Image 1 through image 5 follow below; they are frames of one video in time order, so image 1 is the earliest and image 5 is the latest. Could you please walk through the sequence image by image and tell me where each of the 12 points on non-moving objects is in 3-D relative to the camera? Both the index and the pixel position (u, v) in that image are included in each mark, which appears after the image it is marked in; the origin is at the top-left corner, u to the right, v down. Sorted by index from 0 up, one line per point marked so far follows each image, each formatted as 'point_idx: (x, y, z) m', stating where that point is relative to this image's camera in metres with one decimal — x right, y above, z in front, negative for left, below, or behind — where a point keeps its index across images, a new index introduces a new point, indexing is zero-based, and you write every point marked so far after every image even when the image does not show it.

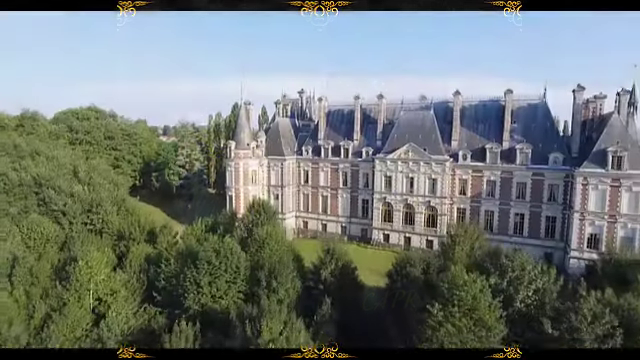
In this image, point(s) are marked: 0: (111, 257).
0: (-6.0, -2.3, +17.7) m
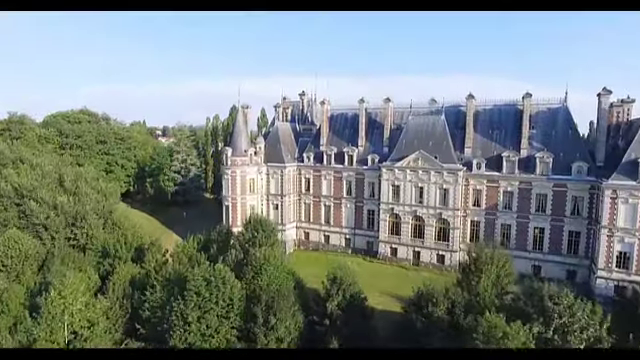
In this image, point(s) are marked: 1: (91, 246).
0: (-5.9, -2.6, +16.0) m
1: (-7.1, -2.0, +19.2) m
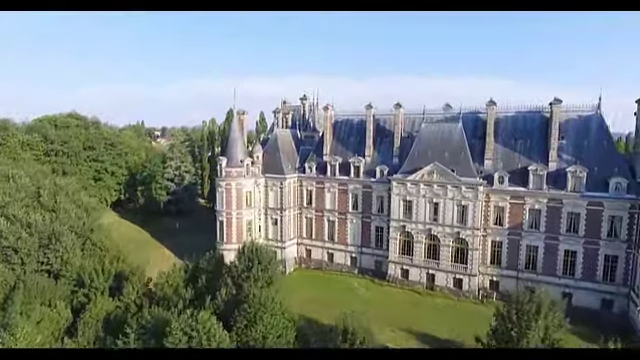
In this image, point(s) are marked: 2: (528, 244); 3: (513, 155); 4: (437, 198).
0: (-5.8, -3.1, +13.8) m
1: (-7.0, -2.5, +17.0) m
2: (+6.3, -1.9, +18.6) m
3: (+6.0, +0.8, +19.3) m
4: (+3.8, -0.6, +19.8) m
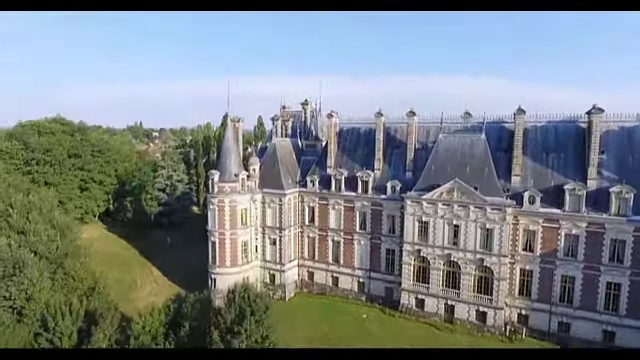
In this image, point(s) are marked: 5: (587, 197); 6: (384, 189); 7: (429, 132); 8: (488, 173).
0: (-5.7, -3.6, +11.4) m
1: (-6.9, -3.1, +14.6) m
2: (+6.4, -2.5, +16.2) m
3: (+6.2, +0.2, +16.9) m
4: (+3.9, -1.1, +17.4) m
5: (+6.9, -0.4, +15.9) m
6: (+2.0, -0.3, +19.7) m
7: (+3.5, +1.5, +19.8) m
8: (+4.7, +0.2, +17.3) m
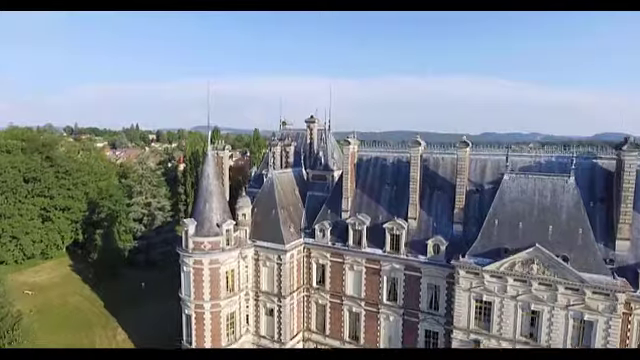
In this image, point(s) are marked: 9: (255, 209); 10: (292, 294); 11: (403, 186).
0: (-5.4, -4.9, +5.9) m
1: (-6.6, -4.3, +9.1) m
2: (+6.7, -3.7, +10.7) m
3: (+6.5, -1.0, +11.5) m
4: (+4.2, -2.4, +11.9) m
5: (+7.2, -1.7, +10.4) m
6: (+2.4, -1.6, +14.2) m
7: (+3.8, +0.3, +14.3) m
8: (+5.0, -1.1, +11.8) m
9: (-1.7, -0.8, +16.6) m
10: (-0.7, -2.9, +15.8) m
11: (+2.1, -0.1, +15.5) m
